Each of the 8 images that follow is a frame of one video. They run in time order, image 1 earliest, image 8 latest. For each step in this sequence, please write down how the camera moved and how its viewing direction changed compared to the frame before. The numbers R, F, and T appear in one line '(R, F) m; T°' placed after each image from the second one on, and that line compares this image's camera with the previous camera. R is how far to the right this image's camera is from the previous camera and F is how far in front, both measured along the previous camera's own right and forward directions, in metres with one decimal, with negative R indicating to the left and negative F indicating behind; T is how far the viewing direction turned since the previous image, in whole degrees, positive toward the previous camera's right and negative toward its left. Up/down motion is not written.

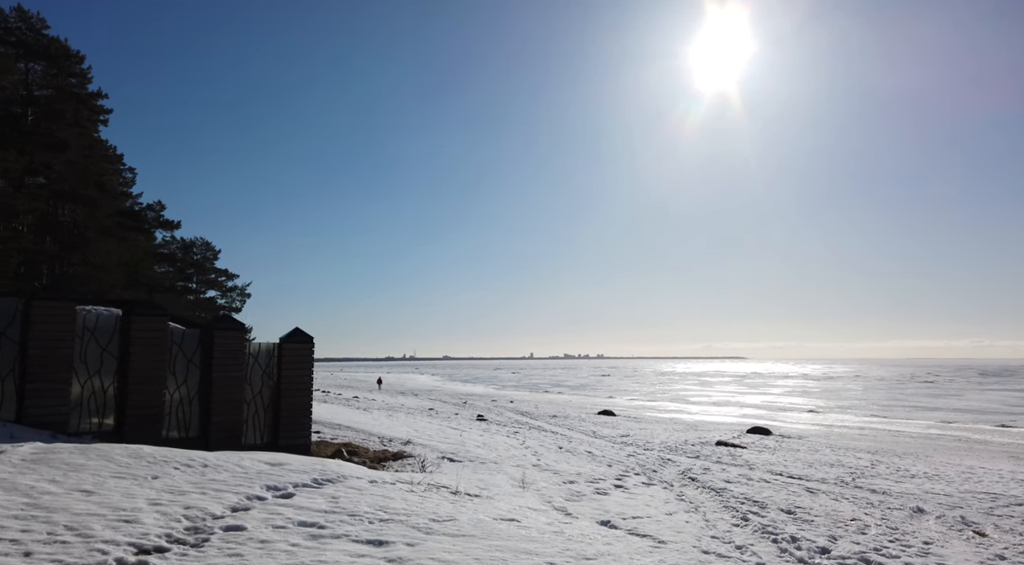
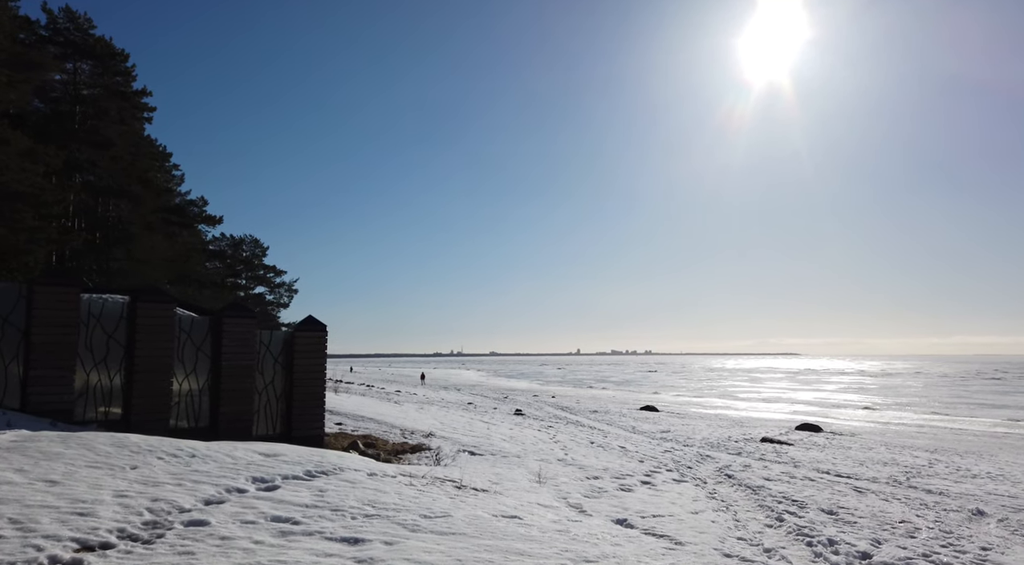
(+0.4, +0.4) m; -4°
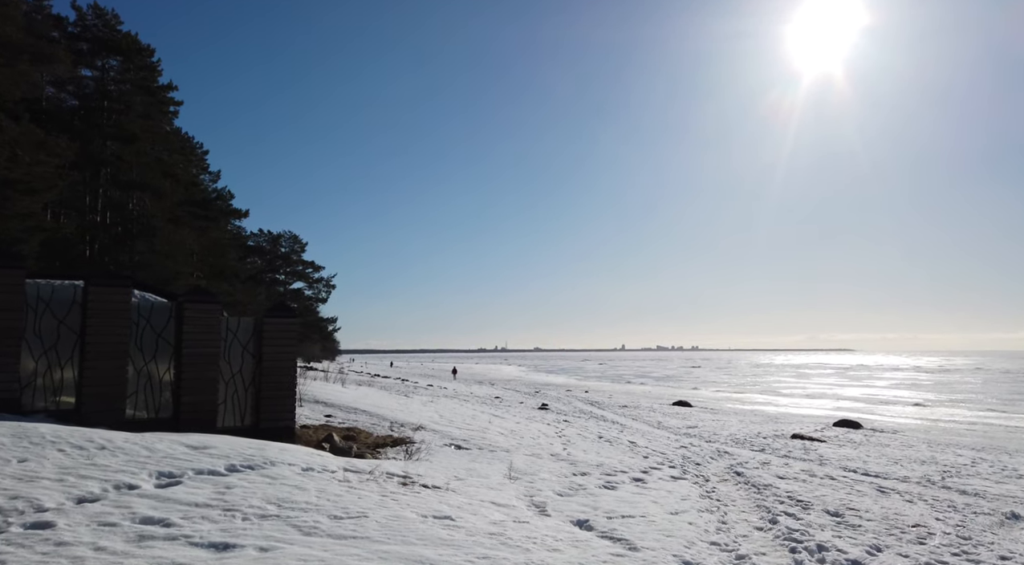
(+0.8, +0.6) m; -3°
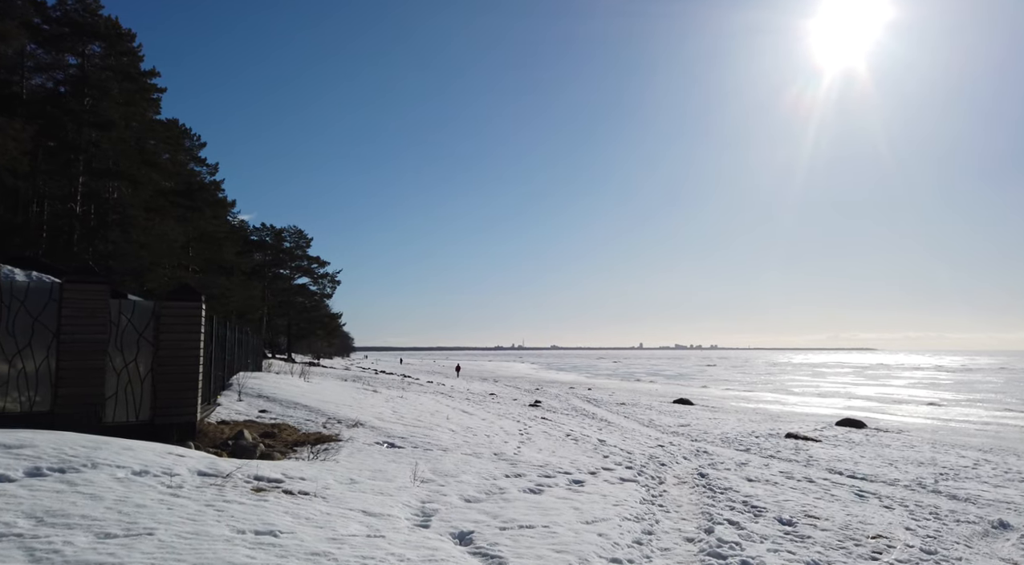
(+1.1, +0.9) m; -1°
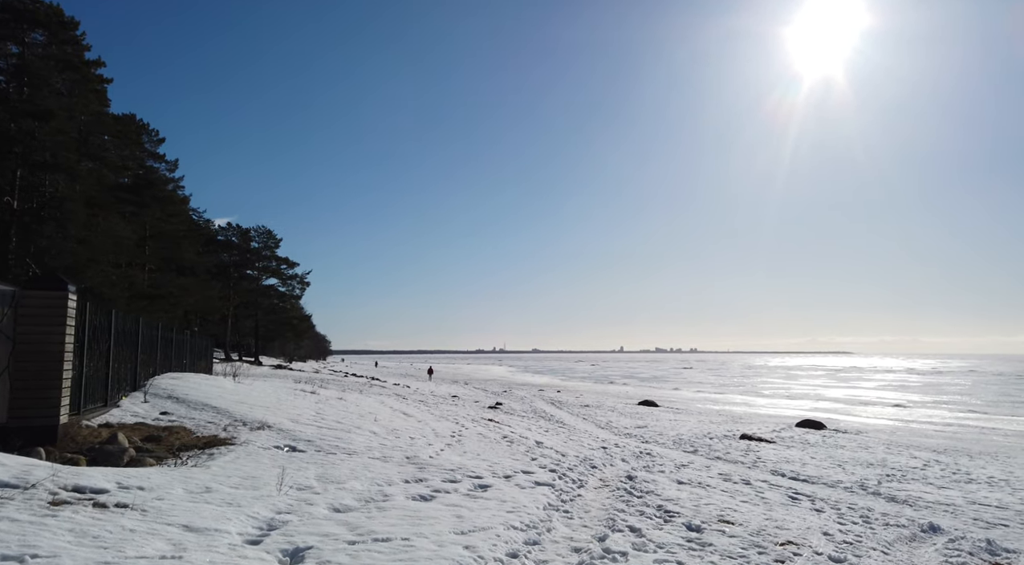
(+1.0, +0.5) m; +2°
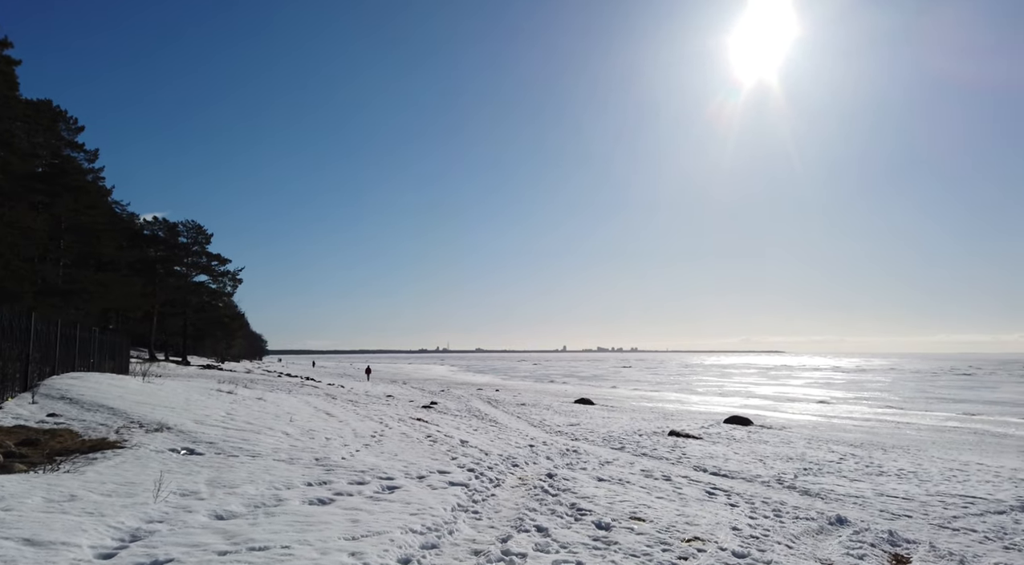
(+0.4, +0.2) m; +5°
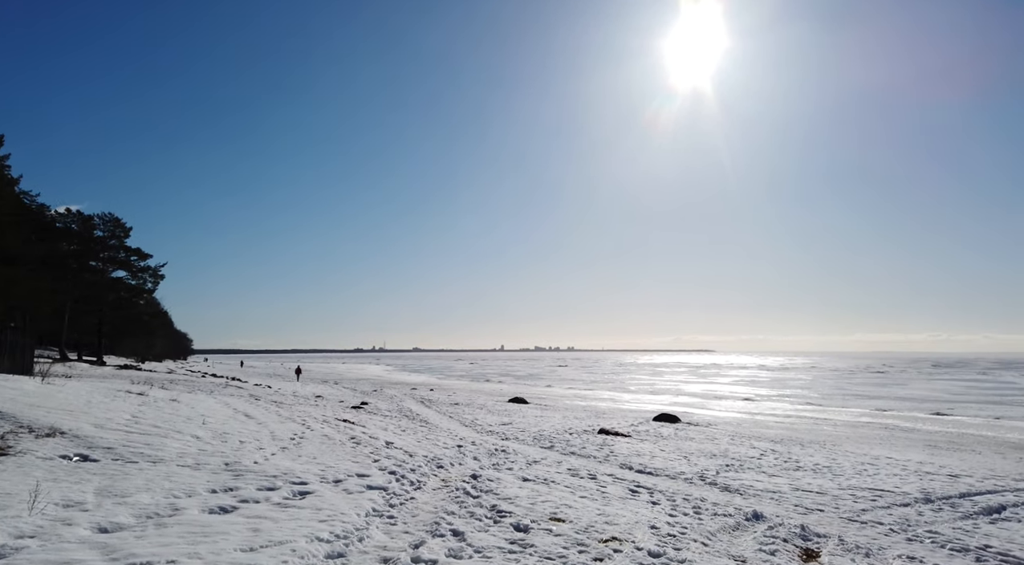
(+0.2, +0.1) m; +6°
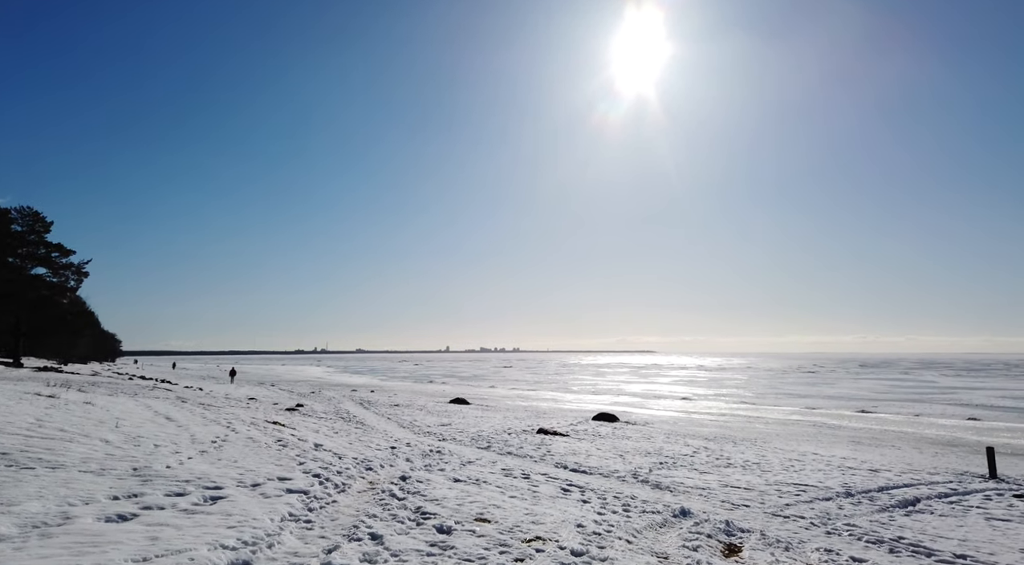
(+0.2, +0.1) m; +5°
